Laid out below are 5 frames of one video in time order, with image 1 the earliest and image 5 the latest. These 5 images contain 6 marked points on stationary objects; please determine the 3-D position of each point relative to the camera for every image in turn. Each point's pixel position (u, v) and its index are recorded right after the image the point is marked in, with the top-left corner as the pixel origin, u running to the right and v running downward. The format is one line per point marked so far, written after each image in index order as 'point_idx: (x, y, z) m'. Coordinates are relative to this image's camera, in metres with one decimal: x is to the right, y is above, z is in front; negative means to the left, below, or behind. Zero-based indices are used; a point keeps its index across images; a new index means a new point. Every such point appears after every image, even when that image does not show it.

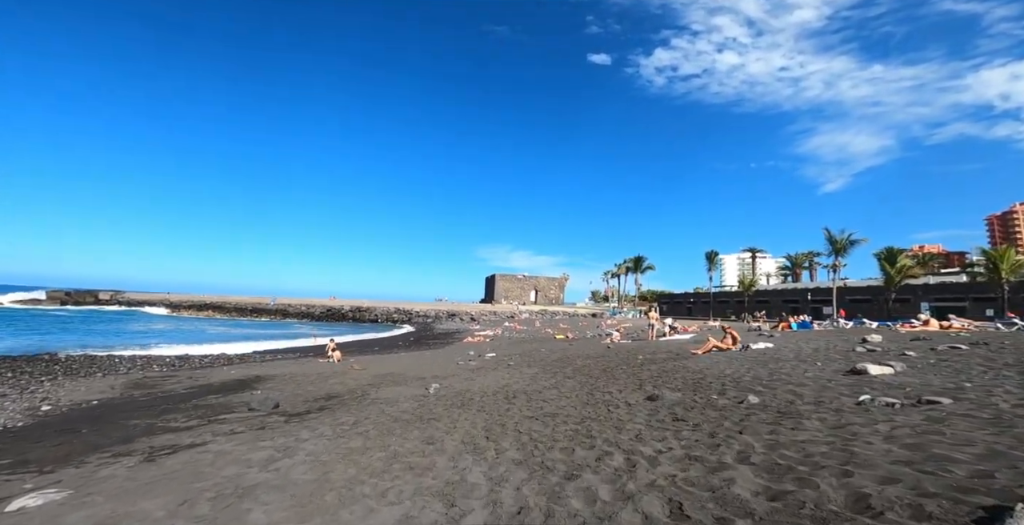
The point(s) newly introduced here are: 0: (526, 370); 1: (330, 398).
0: (+0.4, -3.6, +15.8) m
1: (-5.4, -4.0, +13.9) m
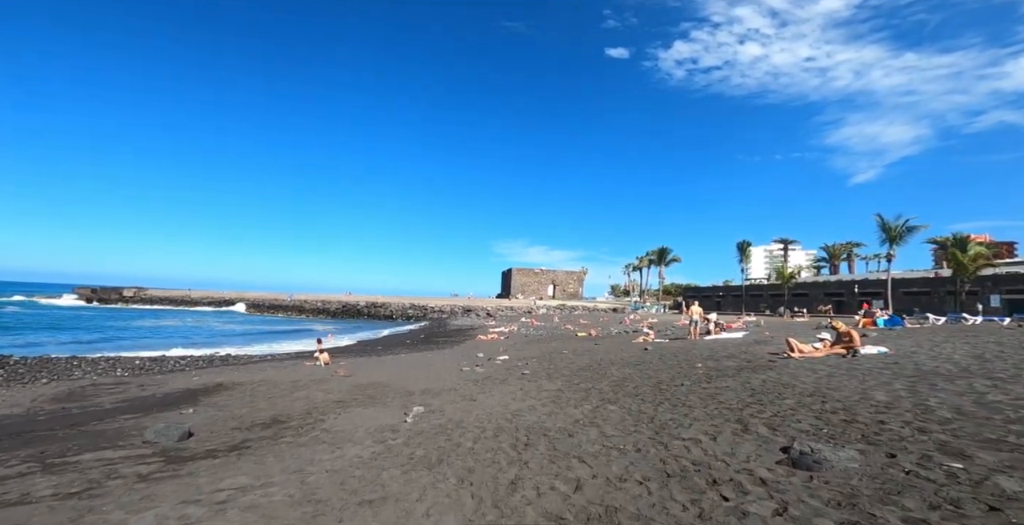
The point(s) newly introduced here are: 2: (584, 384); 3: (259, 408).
0: (+0.8, -3.0, +11.6) m
1: (-5.2, -3.4, +9.8) m
2: (+1.7, -2.9, +11.1) m
3: (-6.7, -3.8, +12.4) m
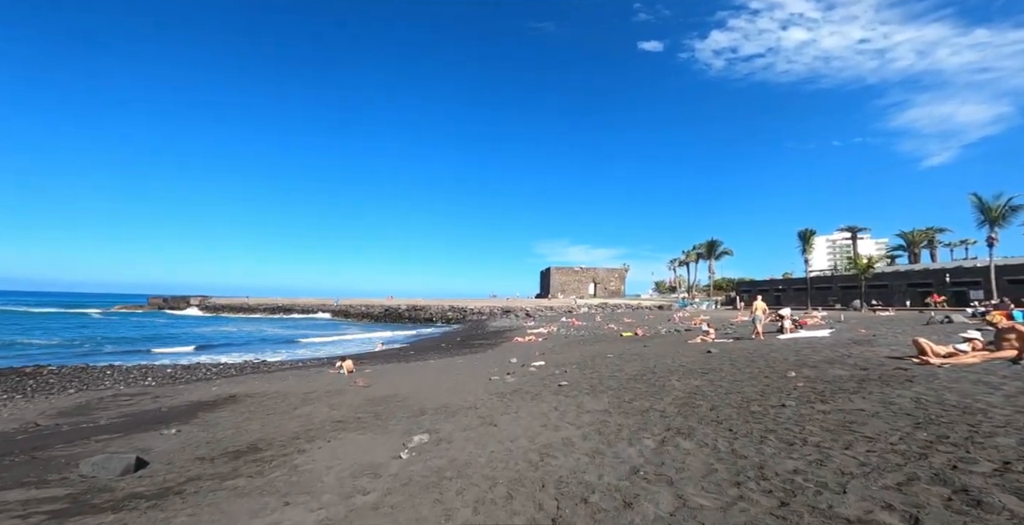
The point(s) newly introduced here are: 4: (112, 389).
0: (+1.4, -2.6, +9.0) m
1: (-4.6, -3.3, +7.8) m
2: (+2.3, -2.5, +8.4) m
3: (-5.9, -3.7, +10.5) m
4: (-16.7, -5.3, +19.6) m
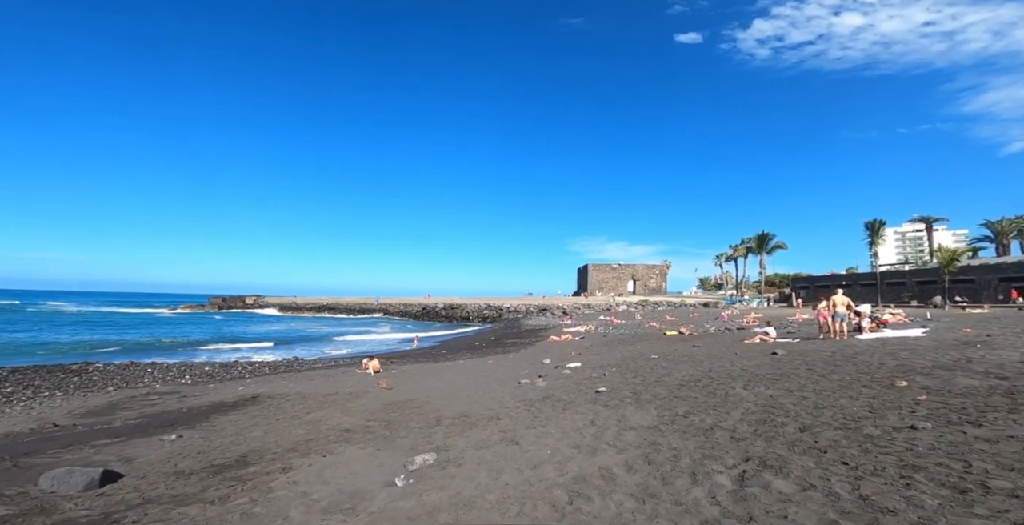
0: (+1.9, -2.3, +7.3) m
1: (-4.3, -3.0, +6.6) m
2: (+2.7, -2.2, +6.6) m
3: (-5.3, -3.5, +9.4) m
4: (-15.2, -5.2, +19.4) m
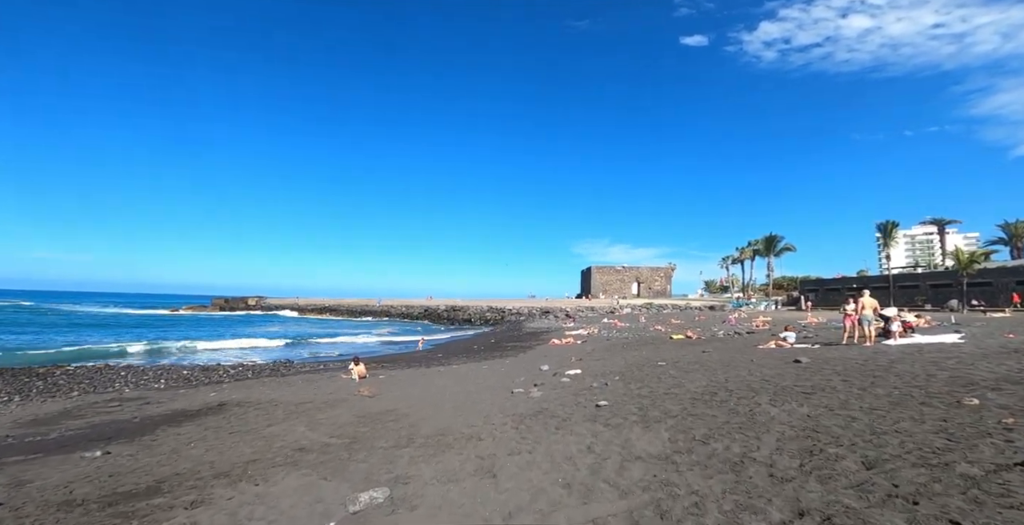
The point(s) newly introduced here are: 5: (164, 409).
0: (+1.6, -2.2, +5.8) m
1: (-4.6, -2.8, +5.3) m
2: (+2.4, -2.0, +5.2) m
3: (-5.5, -3.3, +8.1) m
4: (-15.4, -5.0, +18.1) m
5: (-10.4, -4.4, +14.0) m
